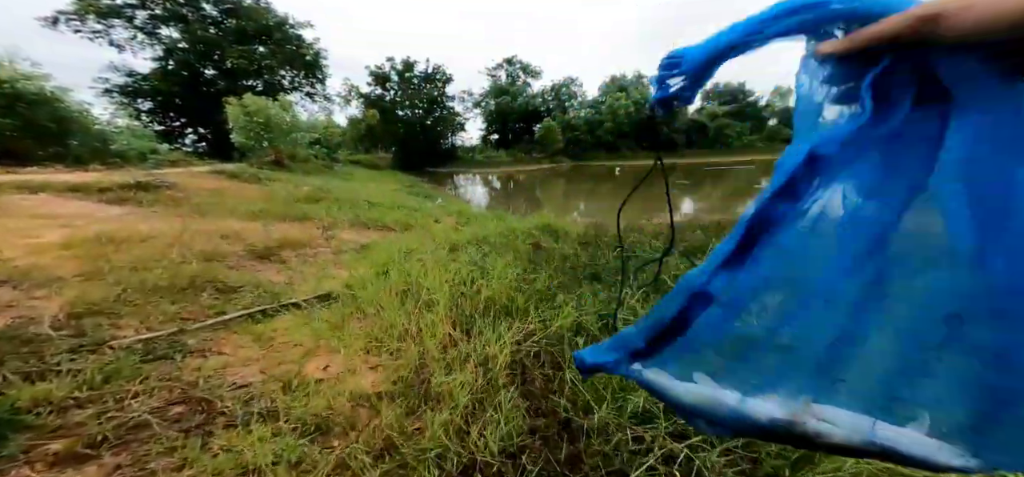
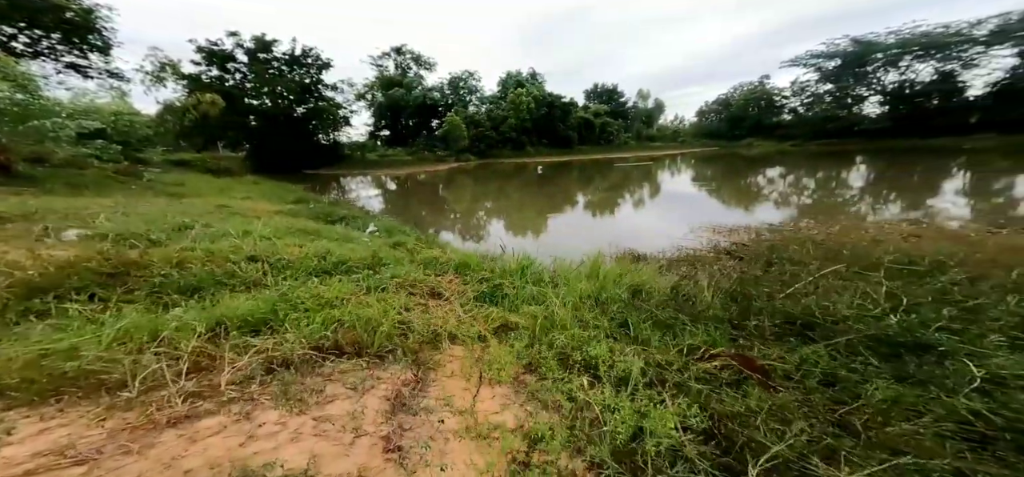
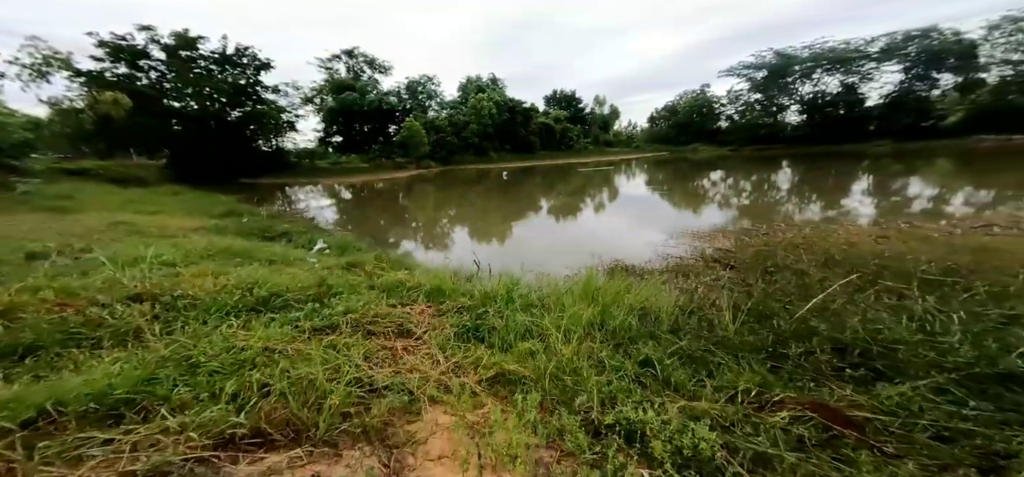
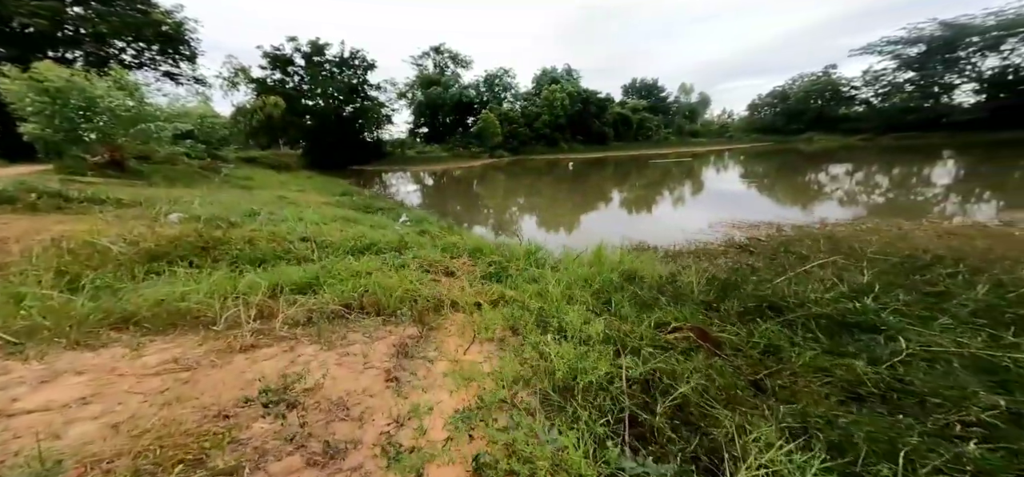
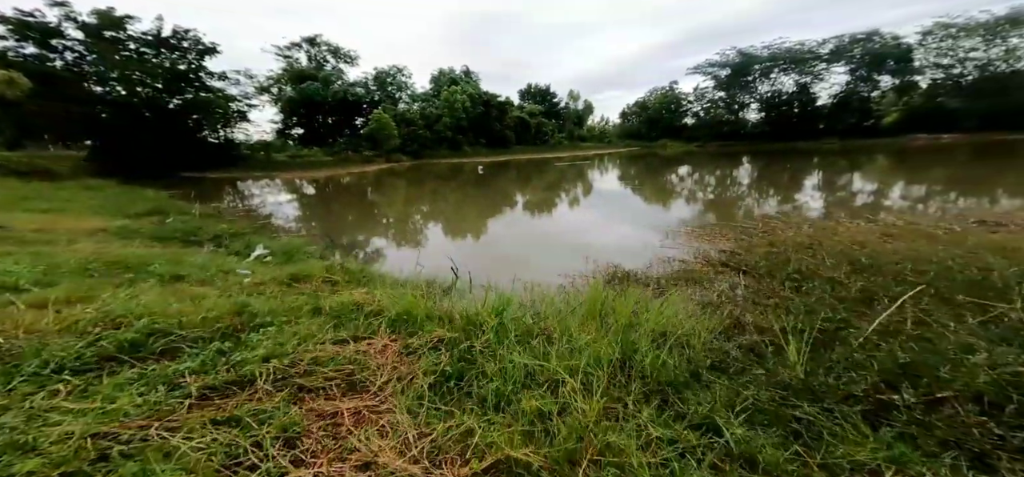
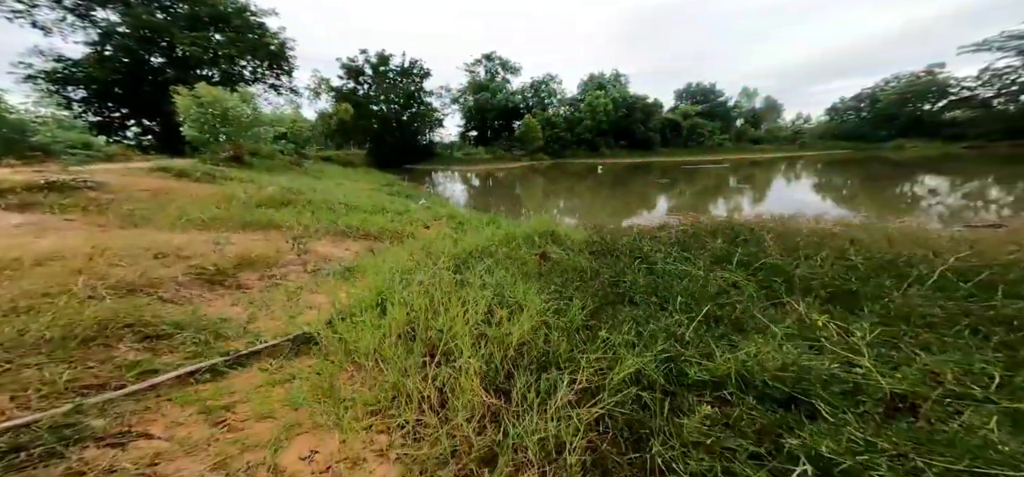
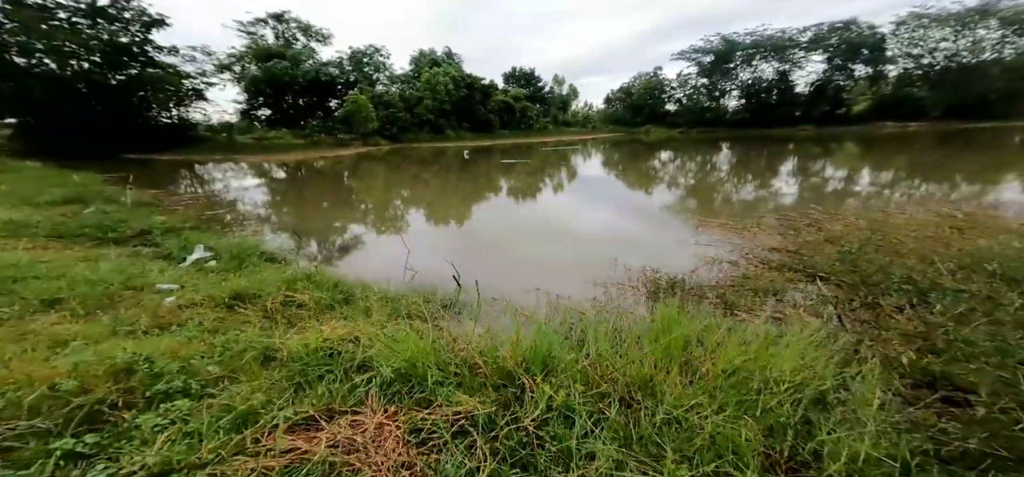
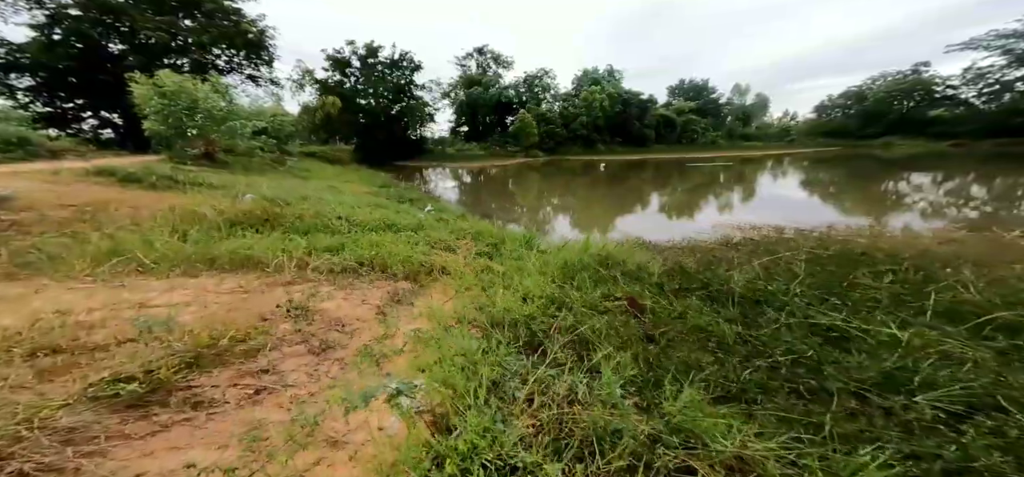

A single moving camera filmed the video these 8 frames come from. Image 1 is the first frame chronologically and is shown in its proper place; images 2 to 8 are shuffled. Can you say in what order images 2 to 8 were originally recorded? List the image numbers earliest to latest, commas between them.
6, 8, 4, 2, 3, 5, 7
